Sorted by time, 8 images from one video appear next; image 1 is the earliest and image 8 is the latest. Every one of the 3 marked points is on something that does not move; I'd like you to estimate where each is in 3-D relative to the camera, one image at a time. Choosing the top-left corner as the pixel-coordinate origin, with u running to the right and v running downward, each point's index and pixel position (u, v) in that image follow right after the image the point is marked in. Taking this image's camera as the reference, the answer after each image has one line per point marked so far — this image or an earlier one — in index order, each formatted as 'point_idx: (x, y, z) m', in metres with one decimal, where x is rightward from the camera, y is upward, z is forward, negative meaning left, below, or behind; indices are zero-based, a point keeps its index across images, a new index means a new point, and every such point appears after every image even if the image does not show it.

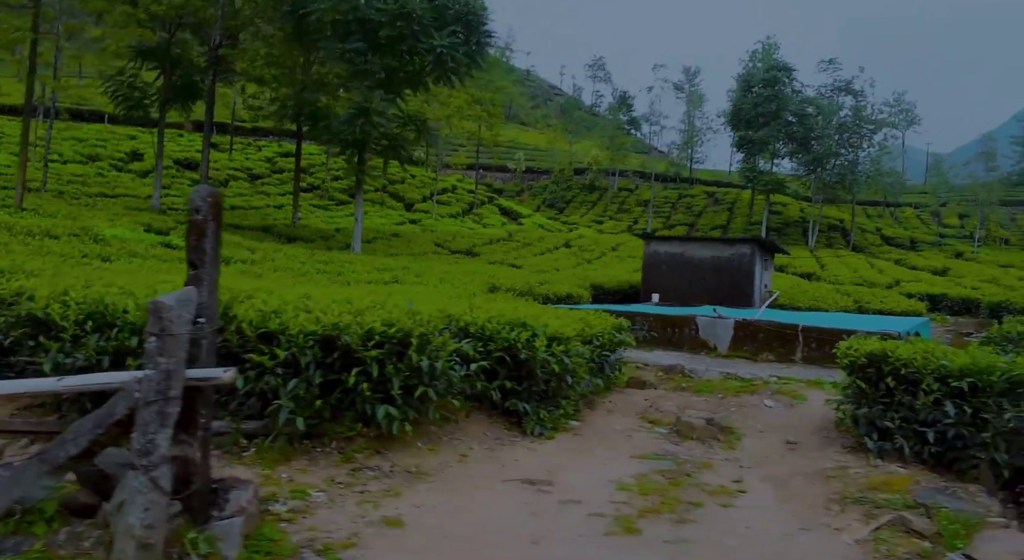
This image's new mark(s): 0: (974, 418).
0: (+2.8, -0.9, +4.8) m
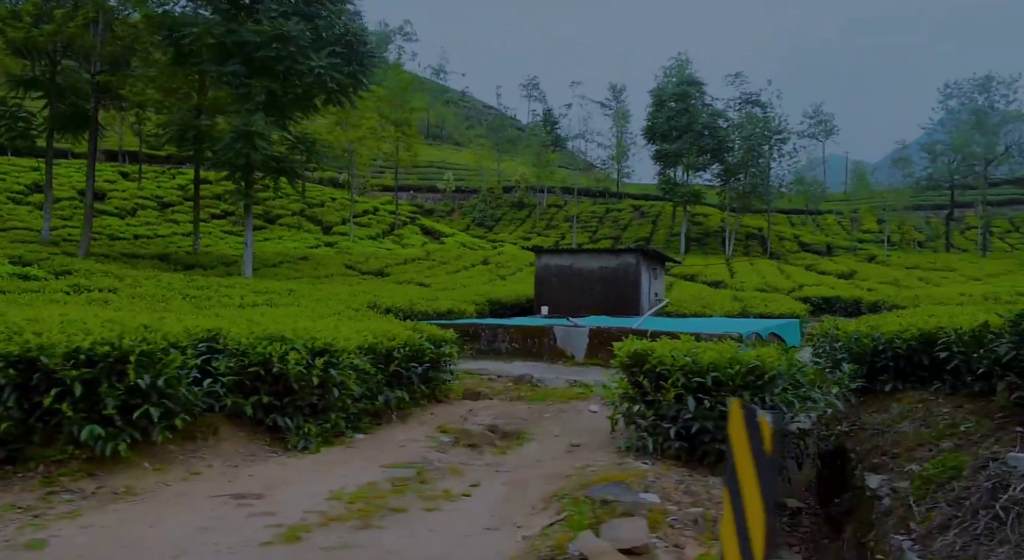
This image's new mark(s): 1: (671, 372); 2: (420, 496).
0: (+1.3, -0.8, +4.9) m
1: (+1.0, -0.6, +5.1) m
2: (-0.5, -1.1, +4.1) m
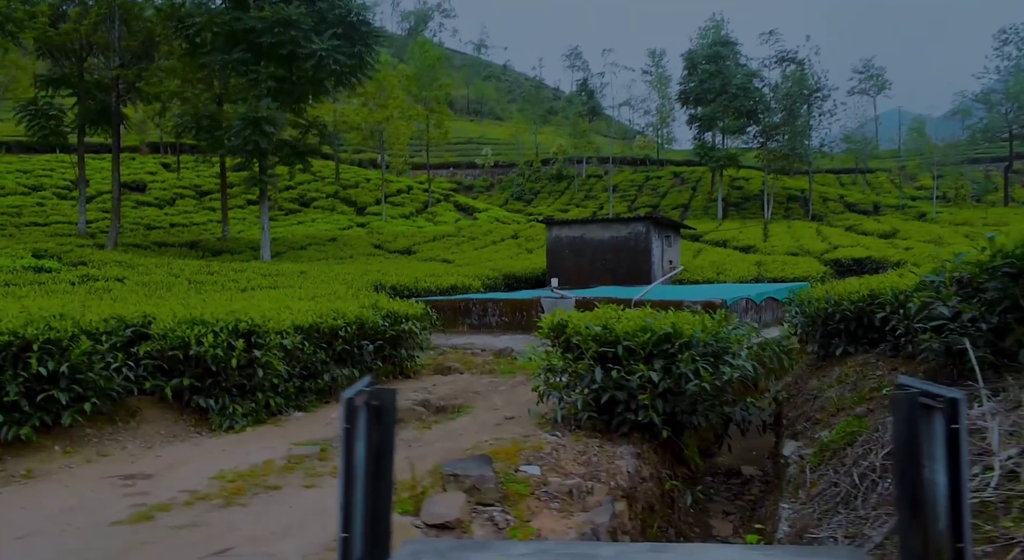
0: (+0.7, -0.6, +4.8) m
1: (+0.4, -0.4, +5.0) m
2: (-1.1, -1.0, +4.1) m
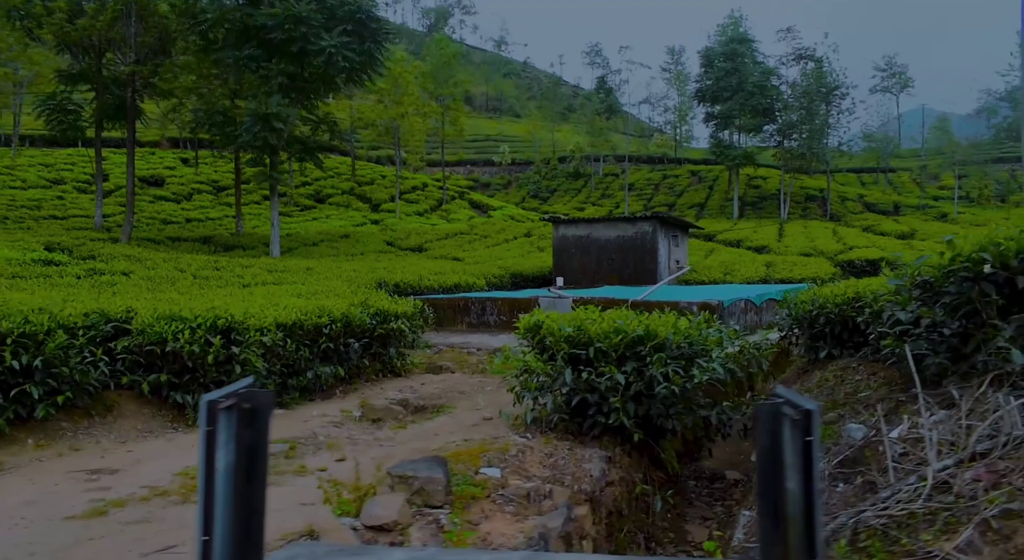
0: (+0.5, -0.6, +4.8) m
1: (+0.3, -0.4, +5.0) m
2: (-1.3, -1.0, +4.2) m
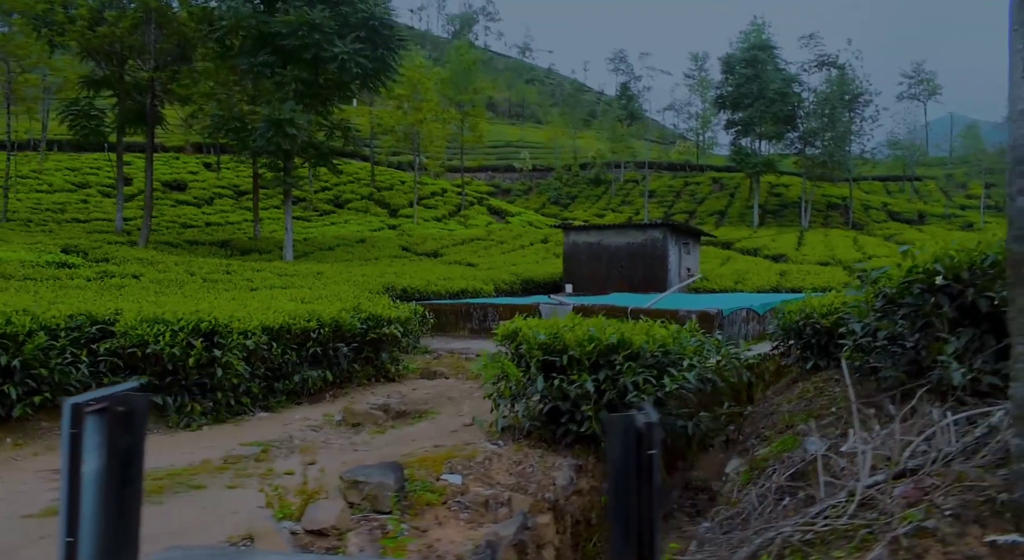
0: (+0.3, -0.7, +4.8) m
1: (+0.1, -0.4, +4.9) m
2: (-1.5, -1.0, +4.2) m
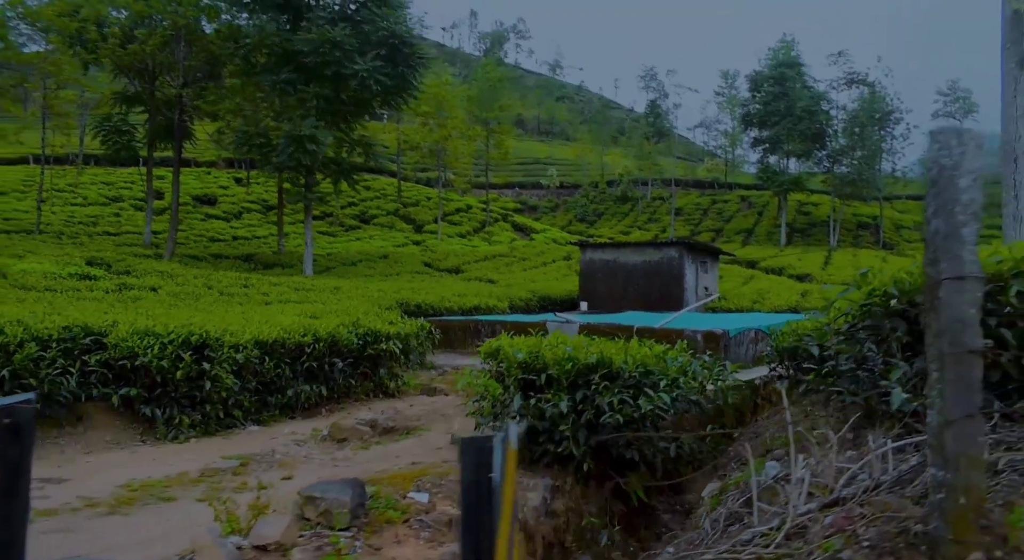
0: (+0.2, -0.8, +4.7) m
1: (0.0, -0.6, +4.9) m
2: (-1.6, -1.1, +4.2) m
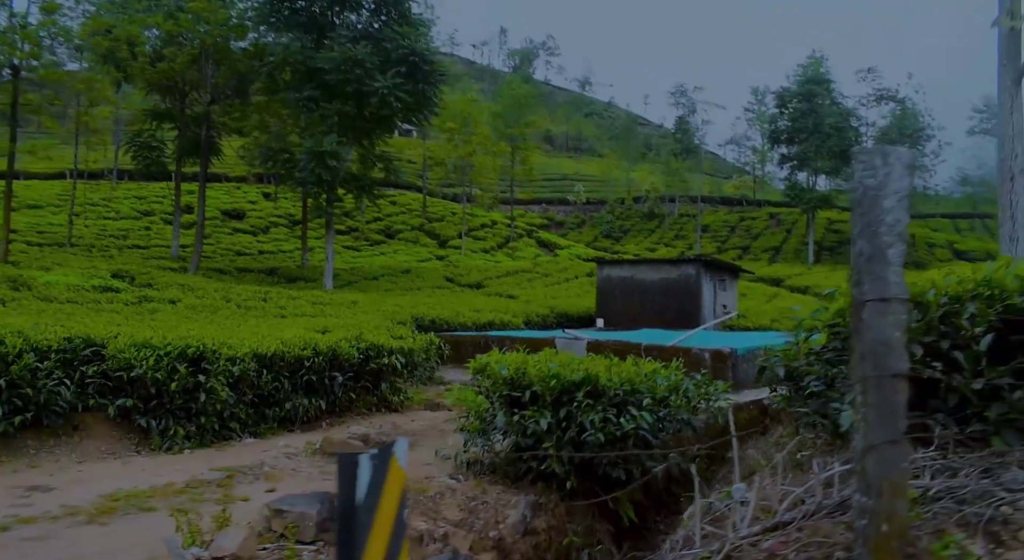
0: (+0.1, -0.9, +4.7) m
1: (-0.1, -0.7, +4.9) m
2: (-1.8, -1.2, +4.3) m
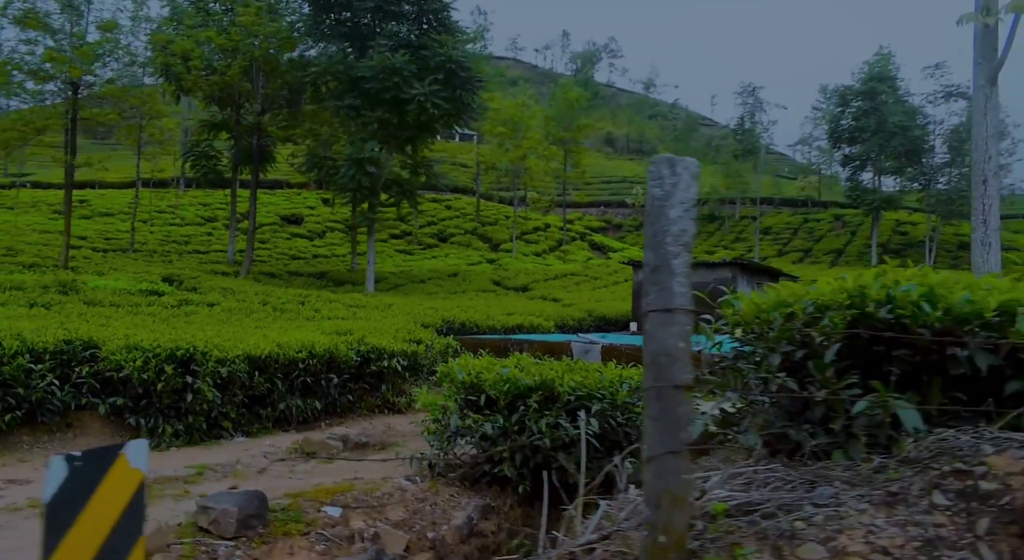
0: (-0.2, -0.9, +4.8) m
1: (-0.4, -0.7, +5.0) m
2: (-2.1, -1.2, +4.5) m
